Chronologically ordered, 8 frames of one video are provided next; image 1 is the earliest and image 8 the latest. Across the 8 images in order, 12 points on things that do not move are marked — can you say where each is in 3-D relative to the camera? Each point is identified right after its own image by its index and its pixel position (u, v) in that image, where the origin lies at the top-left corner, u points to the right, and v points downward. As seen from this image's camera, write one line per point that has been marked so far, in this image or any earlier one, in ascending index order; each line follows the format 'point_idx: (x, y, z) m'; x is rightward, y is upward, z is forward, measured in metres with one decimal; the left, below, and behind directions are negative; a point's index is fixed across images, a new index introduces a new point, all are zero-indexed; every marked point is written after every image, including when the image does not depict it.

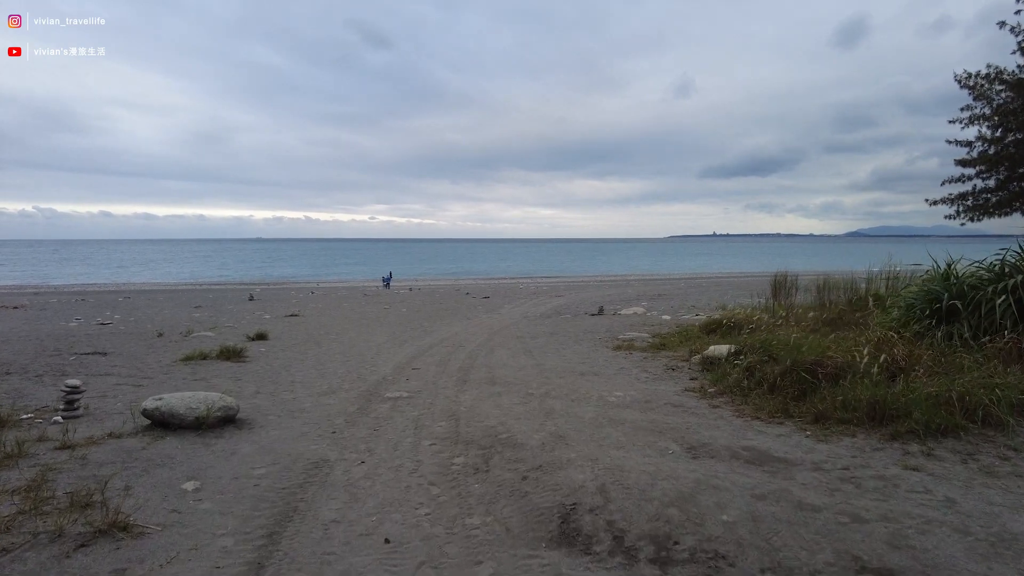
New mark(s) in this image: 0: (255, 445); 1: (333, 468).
0: (-1.9, -1.2, +4.9) m
1: (-1.2, -1.2, +4.3) m
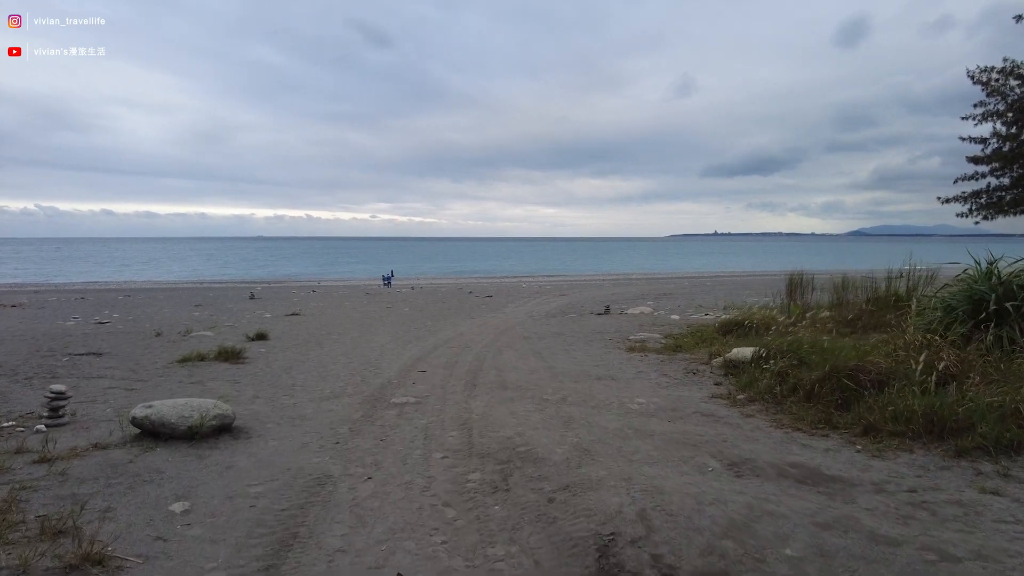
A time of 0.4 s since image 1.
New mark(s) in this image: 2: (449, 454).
0: (-1.8, -1.2, +4.5) m
1: (-1.0, -1.2, +3.9) m
2: (-0.4, -1.1, +4.5) m
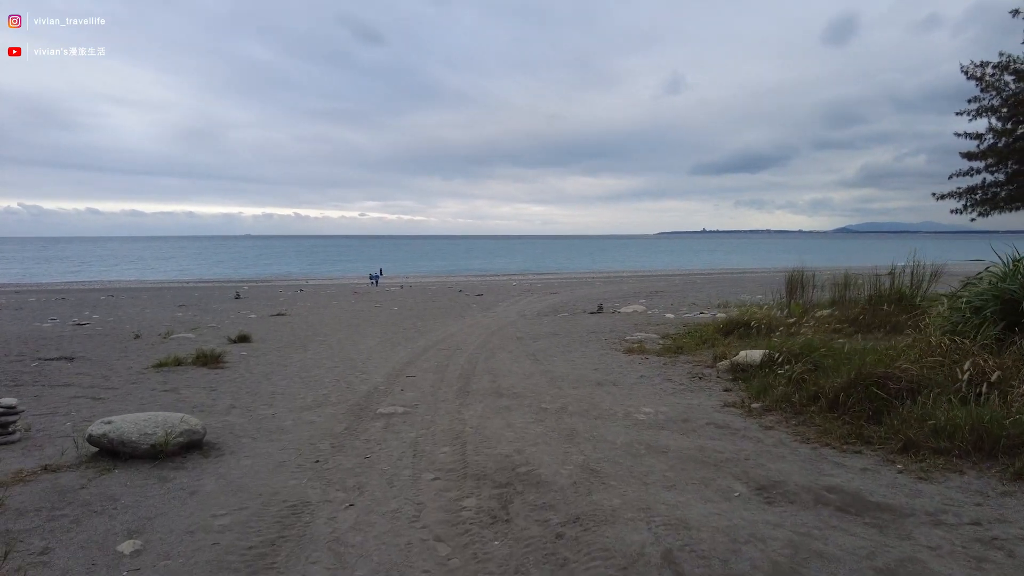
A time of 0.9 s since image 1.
0: (-1.8, -1.2, +4.1) m
1: (-1.0, -1.2, +3.5) m
2: (-0.4, -1.1, +4.0) m
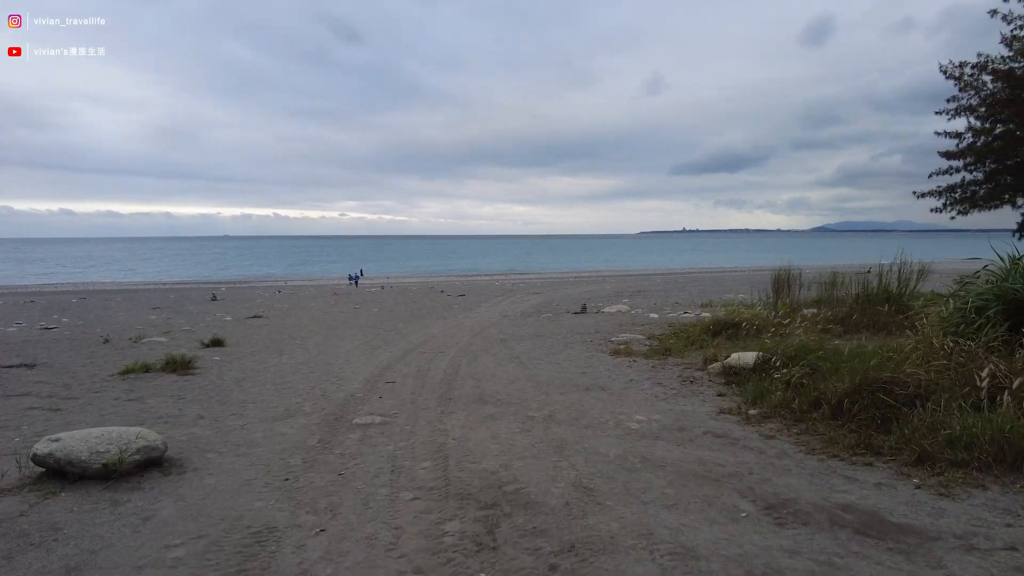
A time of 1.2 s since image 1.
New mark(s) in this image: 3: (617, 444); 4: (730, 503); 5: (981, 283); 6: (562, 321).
0: (-1.9, -1.2, +3.7) m
1: (-1.1, -1.2, +3.1) m
2: (-0.5, -1.2, +3.7) m
3: (+0.7, -1.0, +4.4) m
4: (+1.1, -1.0, +3.2) m
5: (+4.2, 0.0, +5.9) m
6: (+1.2, -0.8, +15.7) m
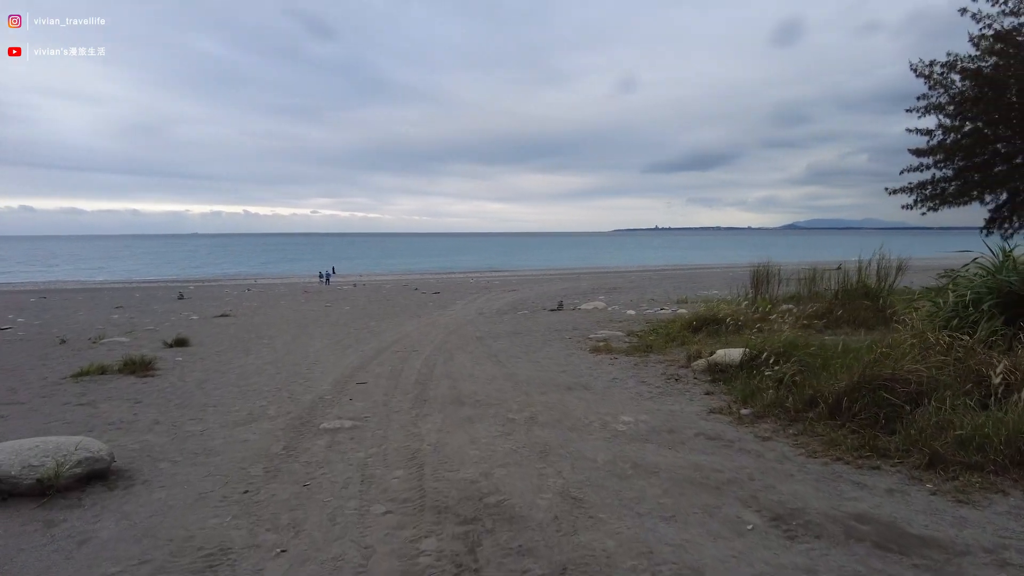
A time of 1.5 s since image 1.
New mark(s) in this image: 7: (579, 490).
0: (-2.0, -1.2, +3.3) m
1: (-1.2, -1.2, +2.8) m
2: (-0.6, -1.1, +3.4) m
3: (+0.6, -1.0, +4.1) m
4: (+1.0, -1.0, +2.9) m
5: (+4.0, +0.1, +5.8) m
6: (+0.6, -0.7, +15.4) m
7: (+0.3, -1.0, +3.3) m
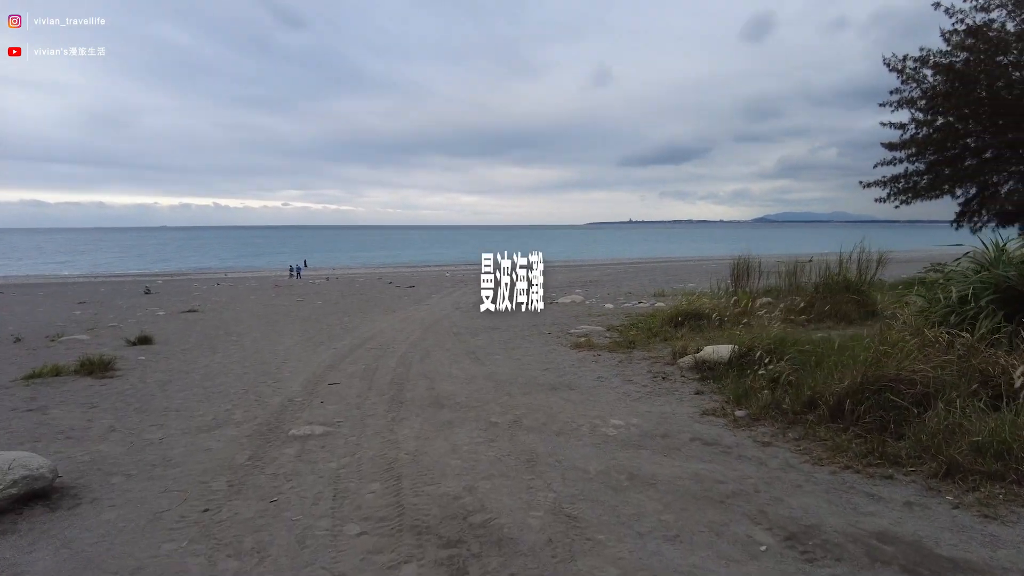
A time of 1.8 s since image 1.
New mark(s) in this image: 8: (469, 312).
0: (-2.0, -1.2, +3.0) m
1: (-1.2, -1.2, +2.5) m
2: (-0.7, -1.1, +3.1) m
3: (+0.5, -1.0, +3.8) m
4: (+0.9, -1.0, +2.7) m
5: (+3.9, +0.2, +5.6) m
6: (+0.1, -0.6, +15.2) m
7: (+0.3, -1.0, +3.1) m
8: (-1.0, -0.6, +15.6) m
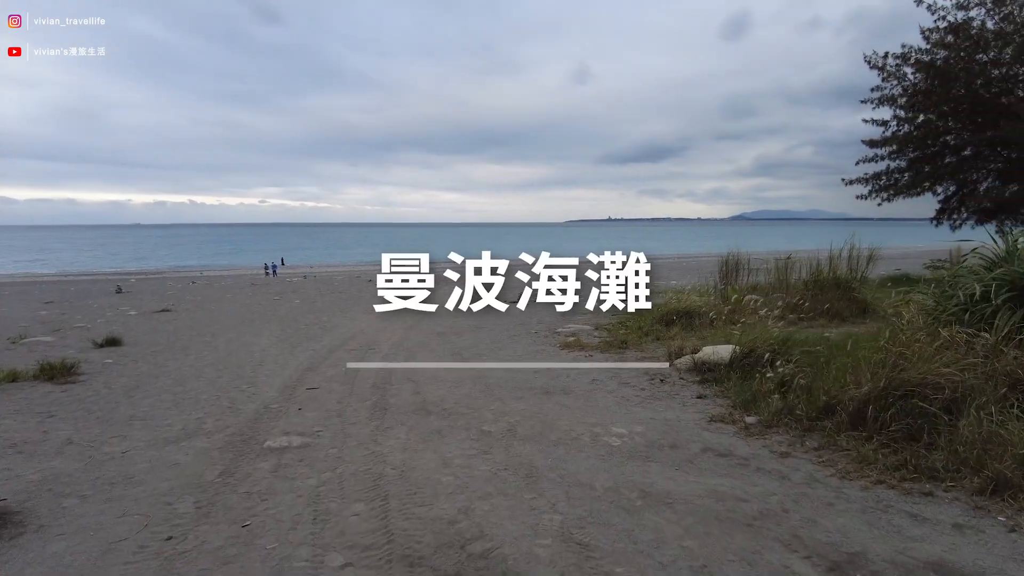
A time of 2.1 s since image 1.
0: (-2.0, -1.2, +2.6) m
1: (-1.2, -1.2, +2.1) m
2: (-0.7, -1.1, +2.7) m
3: (+0.5, -1.0, +3.5) m
4: (+1.0, -1.0, +2.4) m
5: (+3.8, +0.2, +5.4) m
6: (-0.2, -0.5, +14.8) m
7: (+0.3, -1.0, +2.7) m
8: (-1.4, -0.5, +15.2) m
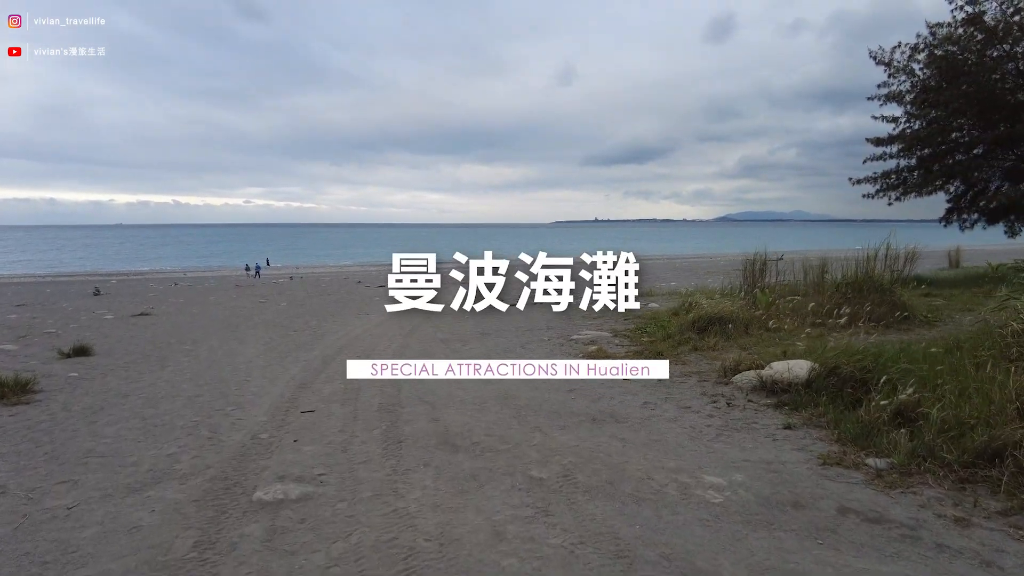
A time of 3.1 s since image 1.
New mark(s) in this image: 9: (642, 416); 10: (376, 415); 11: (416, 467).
0: (-1.7, -1.2, +1.6) m
1: (-0.8, -1.2, +1.1) m
2: (-0.3, -1.2, +1.8) m
3: (+0.8, -1.0, +2.6) m
4: (+1.3, -1.0, +1.4) m
5: (+4.1, +0.1, +4.5) m
6: (-0.1, -0.6, +13.9) m
7: (+0.6, -1.0, +1.8) m
8: (-1.3, -0.6, +14.2) m
9: (+0.9, -0.9, +4.7) m
10: (-1.1, -1.0, +5.3) m
11: (-0.6, -1.1, +3.9) m
